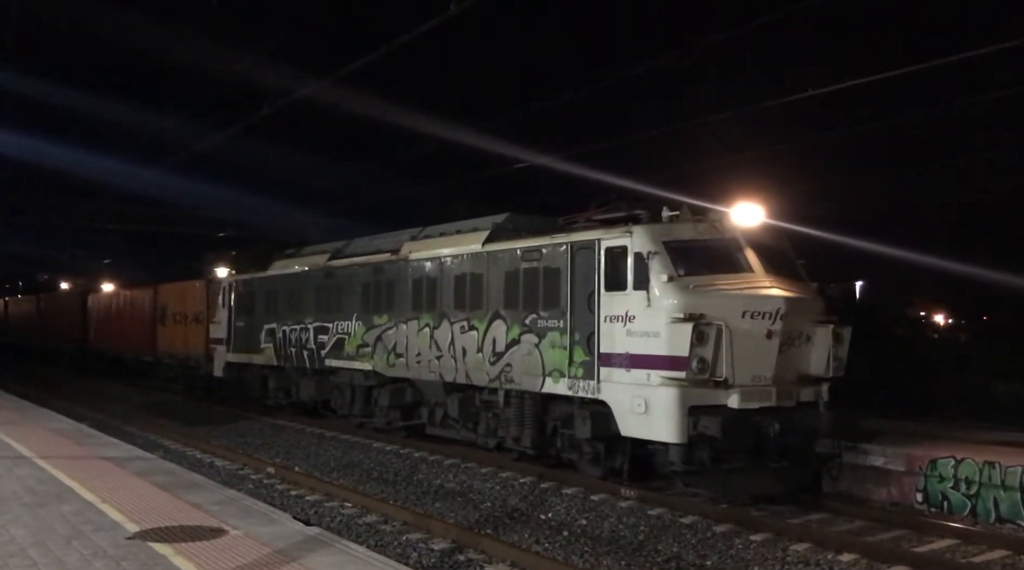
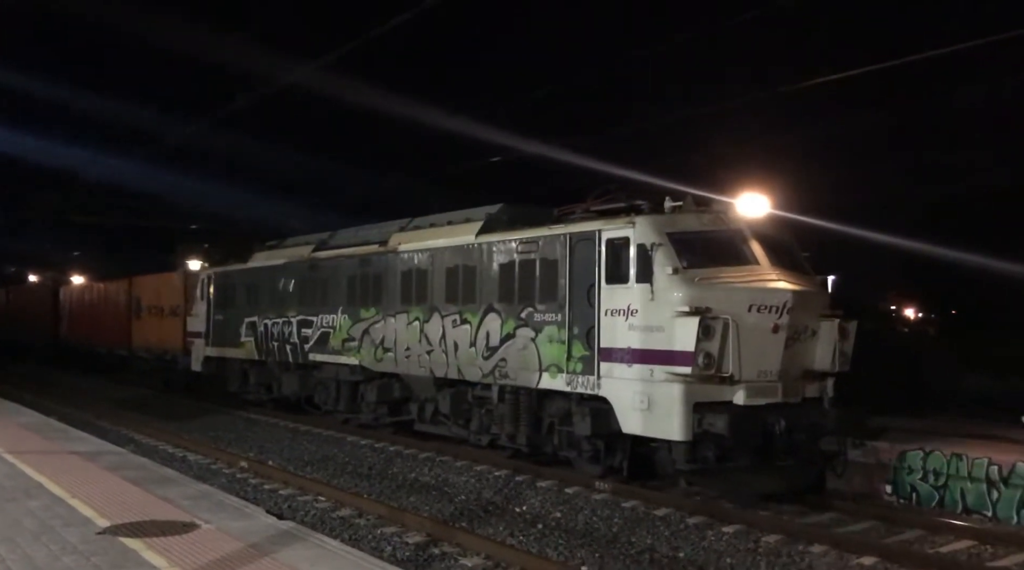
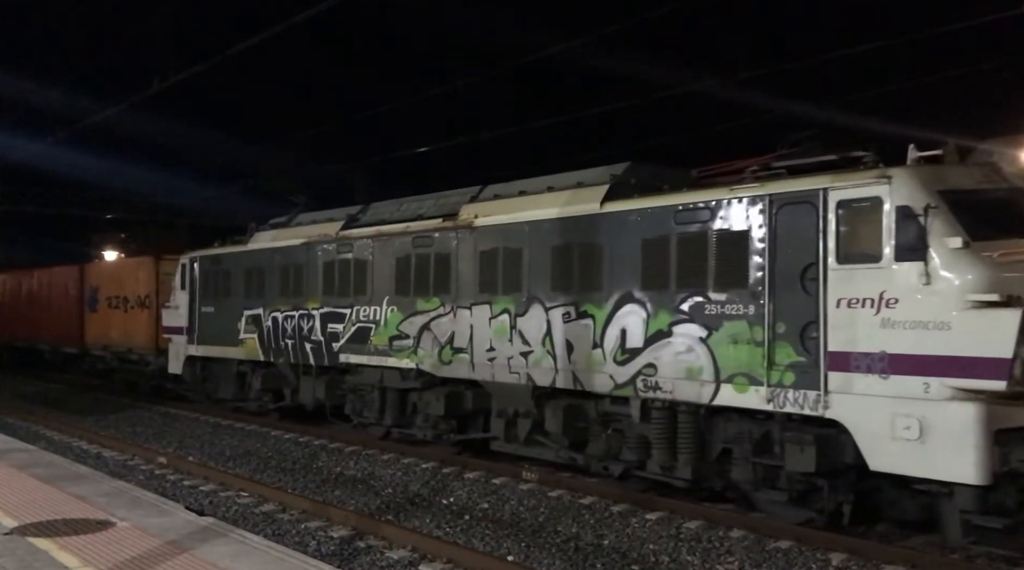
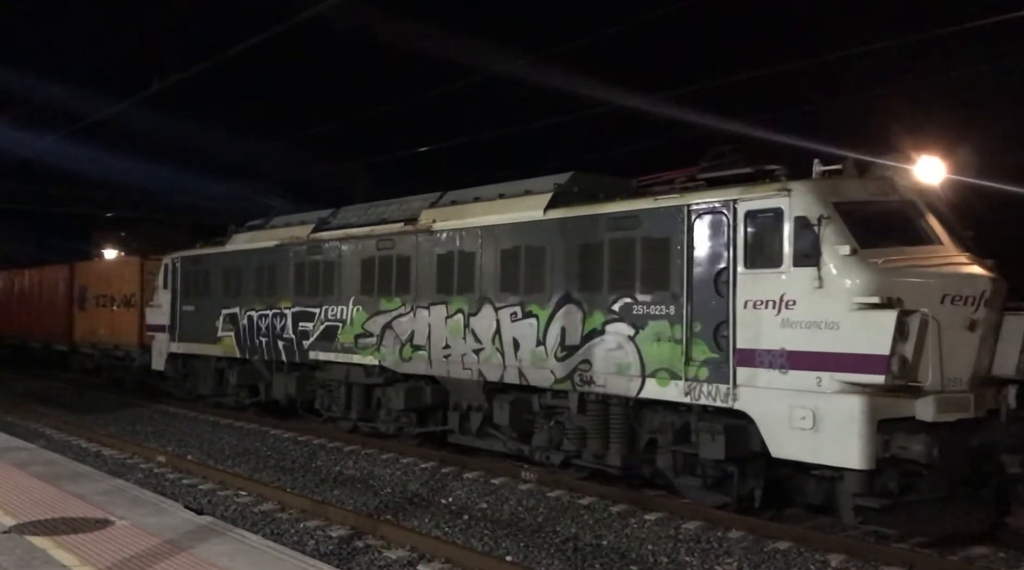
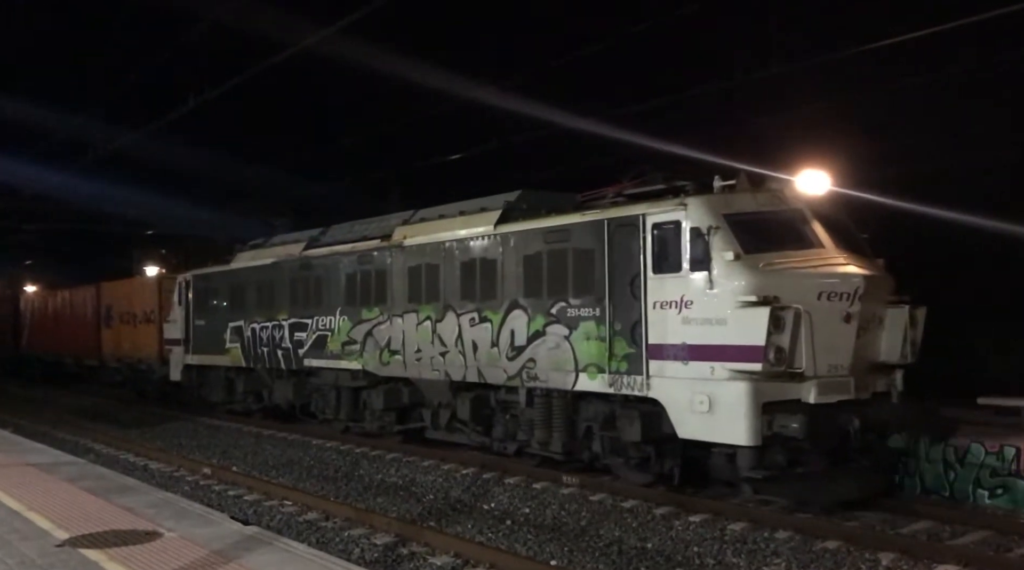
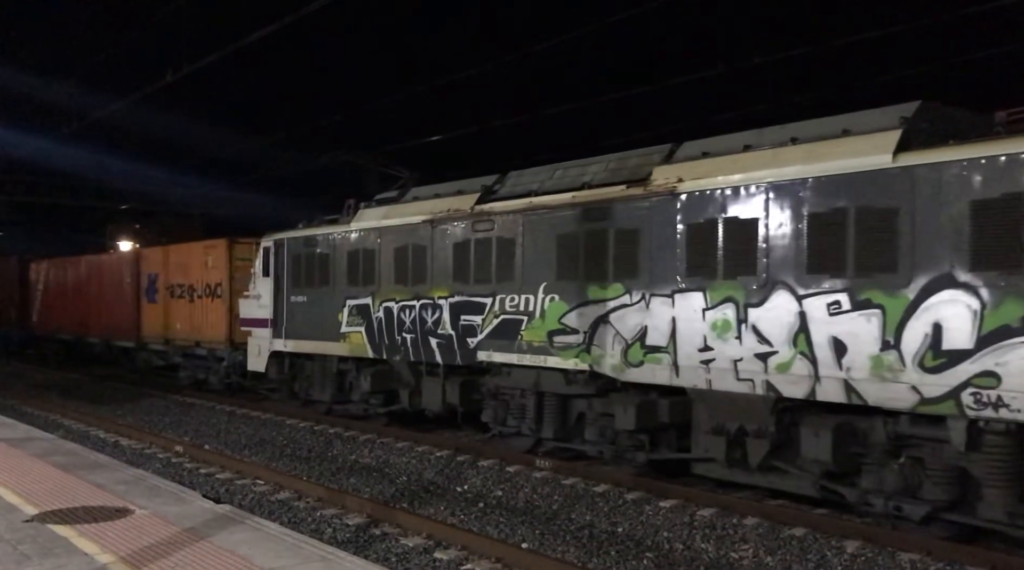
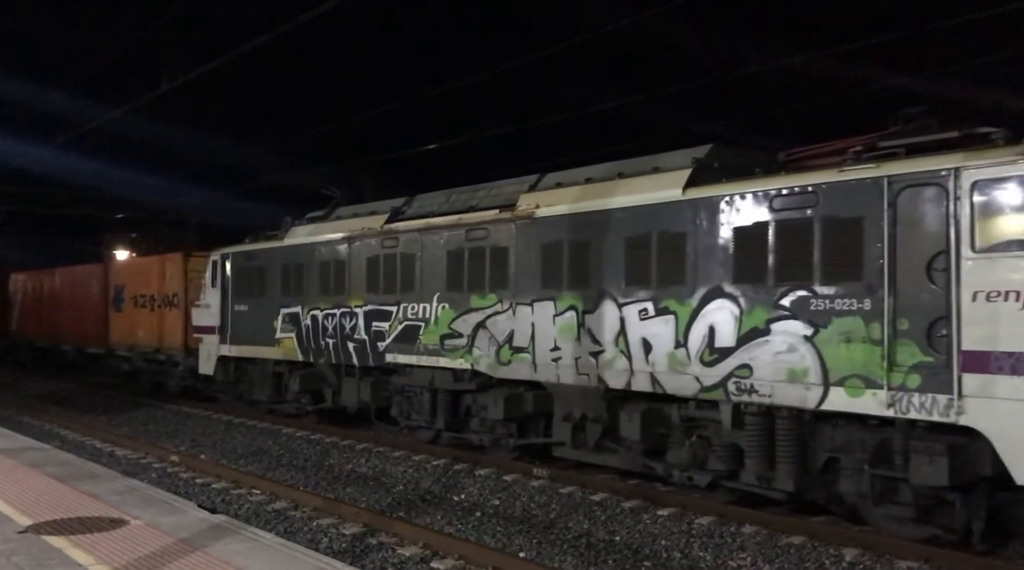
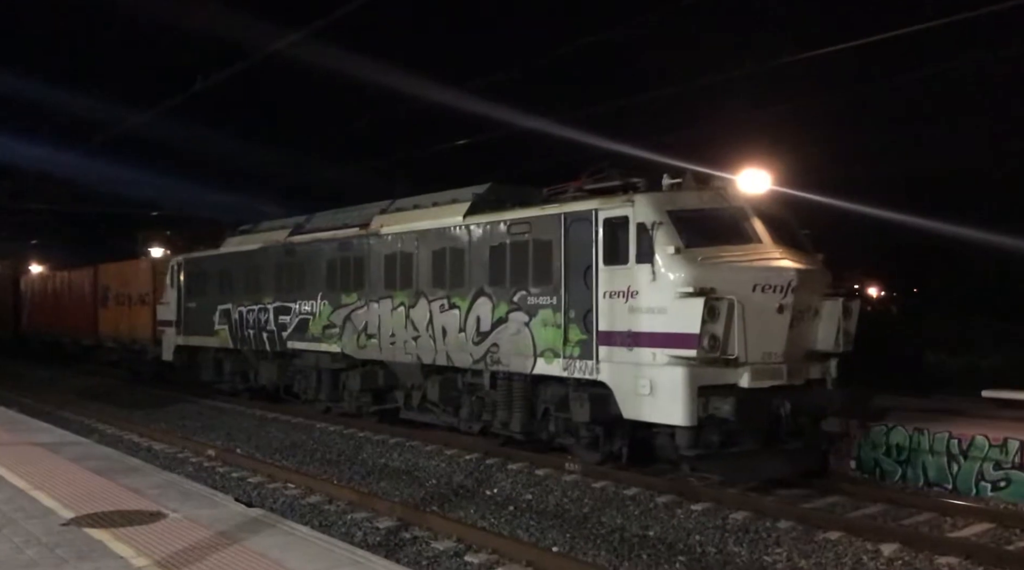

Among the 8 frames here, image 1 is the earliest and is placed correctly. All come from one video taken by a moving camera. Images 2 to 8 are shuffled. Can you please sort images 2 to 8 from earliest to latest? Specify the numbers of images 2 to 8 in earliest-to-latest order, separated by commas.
2, 8, 5, 4, 3, 7, 6
